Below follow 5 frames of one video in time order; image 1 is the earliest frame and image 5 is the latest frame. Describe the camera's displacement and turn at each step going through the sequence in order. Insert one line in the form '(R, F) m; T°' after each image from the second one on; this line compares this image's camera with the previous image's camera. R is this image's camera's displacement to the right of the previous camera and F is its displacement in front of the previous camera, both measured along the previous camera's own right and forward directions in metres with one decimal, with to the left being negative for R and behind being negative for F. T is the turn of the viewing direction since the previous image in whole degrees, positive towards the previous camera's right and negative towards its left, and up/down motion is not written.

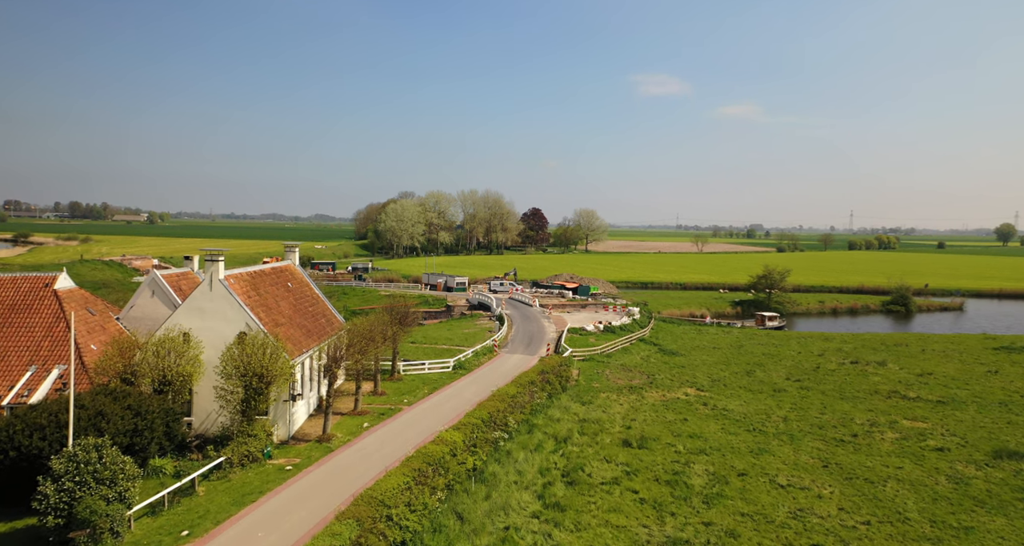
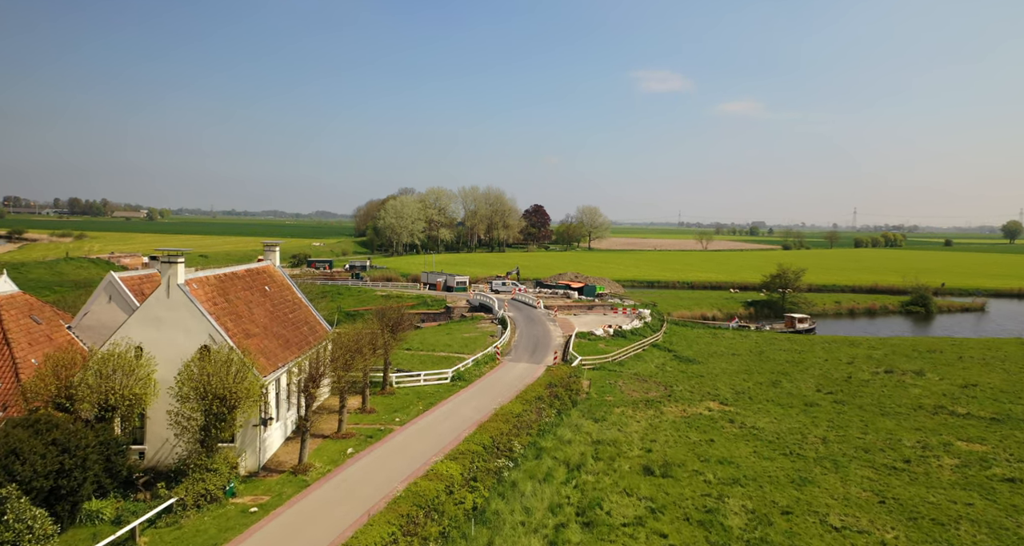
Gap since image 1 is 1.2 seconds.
(-0.2, +4.2) m; 0°
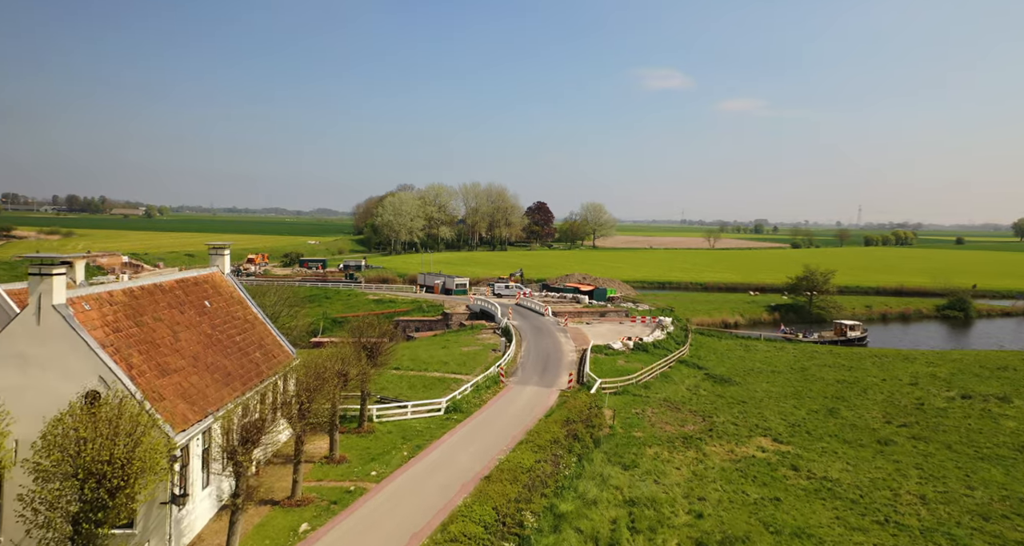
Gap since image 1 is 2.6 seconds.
(-0.3, +7.4) m; 0°
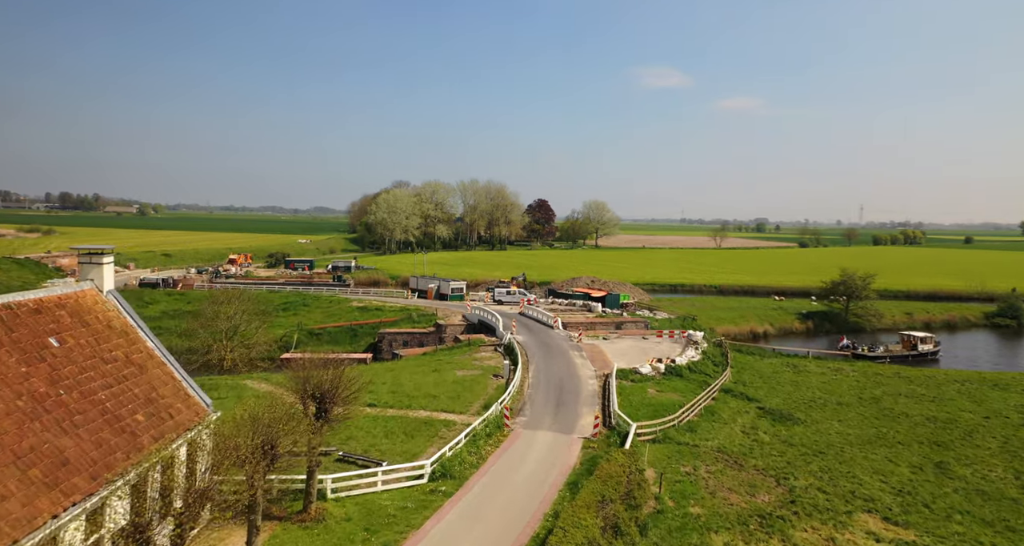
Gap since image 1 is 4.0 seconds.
(-0.4, +9.2) m; 0°
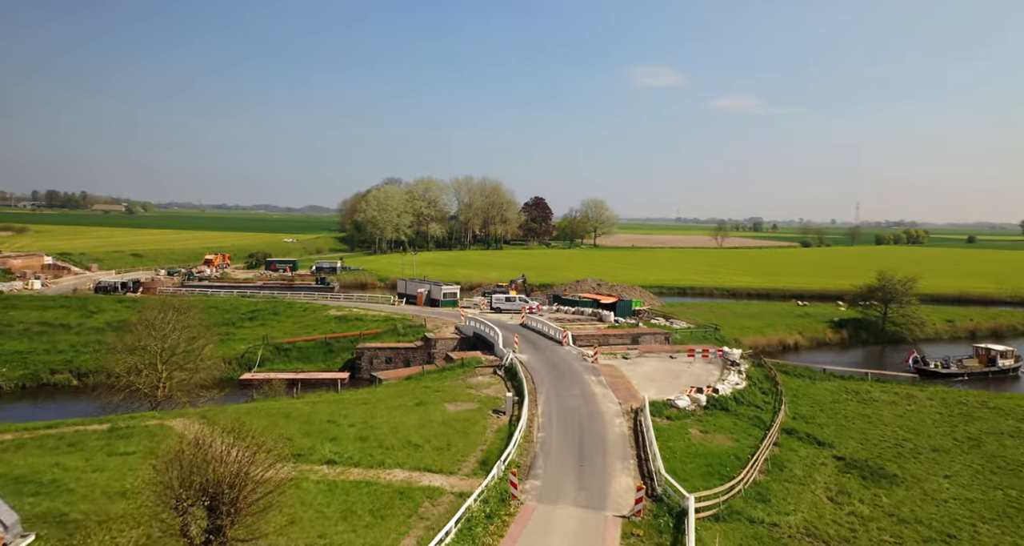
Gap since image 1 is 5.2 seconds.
(-0.5, +8.5) m; 0°
